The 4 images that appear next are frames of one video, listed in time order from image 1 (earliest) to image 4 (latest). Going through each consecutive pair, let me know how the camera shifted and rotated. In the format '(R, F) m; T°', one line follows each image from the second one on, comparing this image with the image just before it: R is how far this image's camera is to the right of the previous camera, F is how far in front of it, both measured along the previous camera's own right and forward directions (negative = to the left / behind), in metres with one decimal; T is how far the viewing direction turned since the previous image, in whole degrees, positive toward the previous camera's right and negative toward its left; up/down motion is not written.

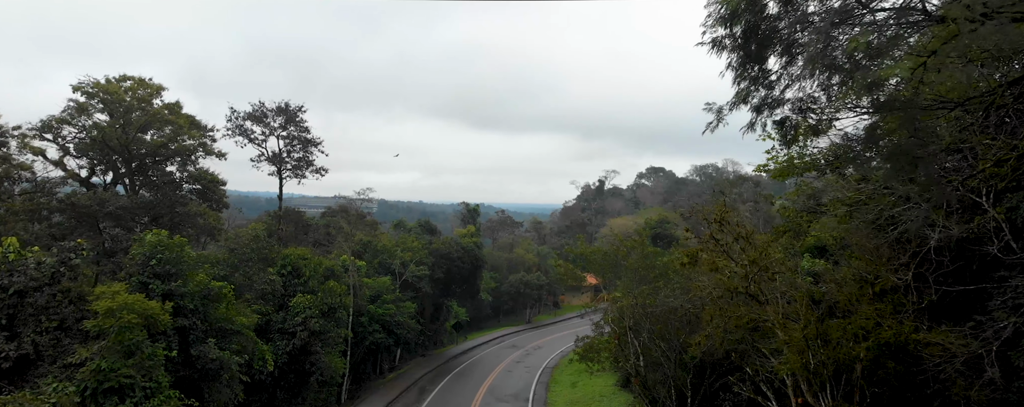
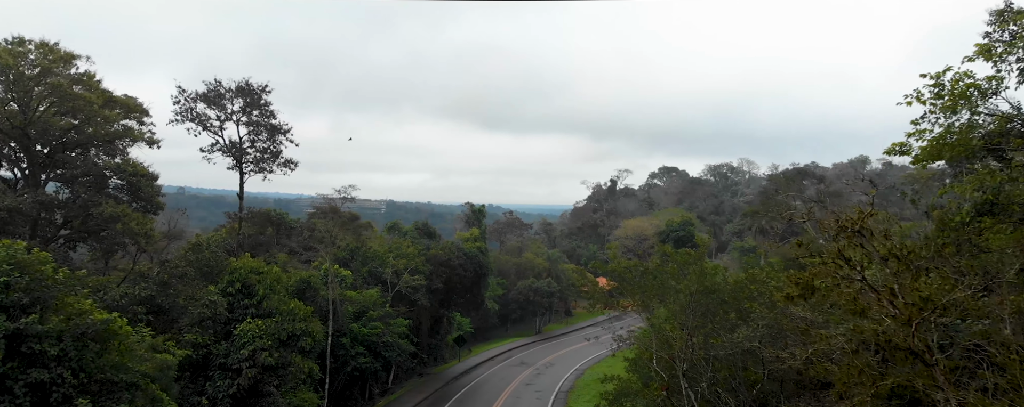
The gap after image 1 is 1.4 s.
(0.0, +4.3) m; -1°
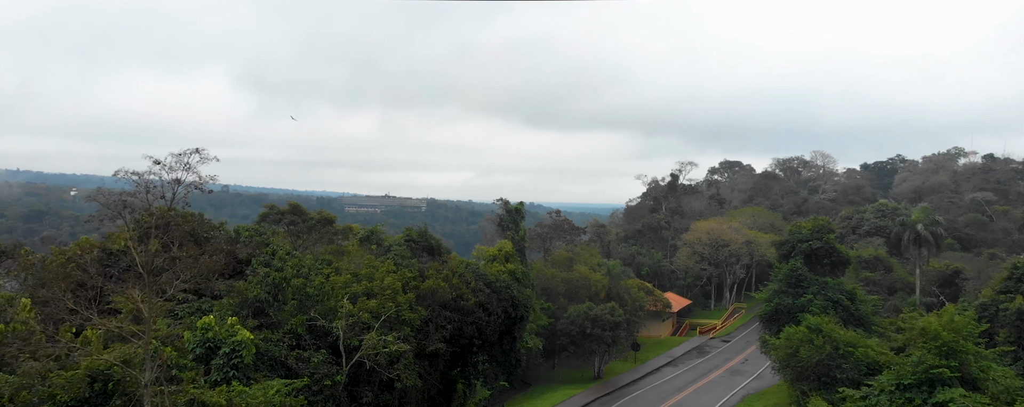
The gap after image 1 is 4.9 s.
(-0.5, +13.8) m; -4°
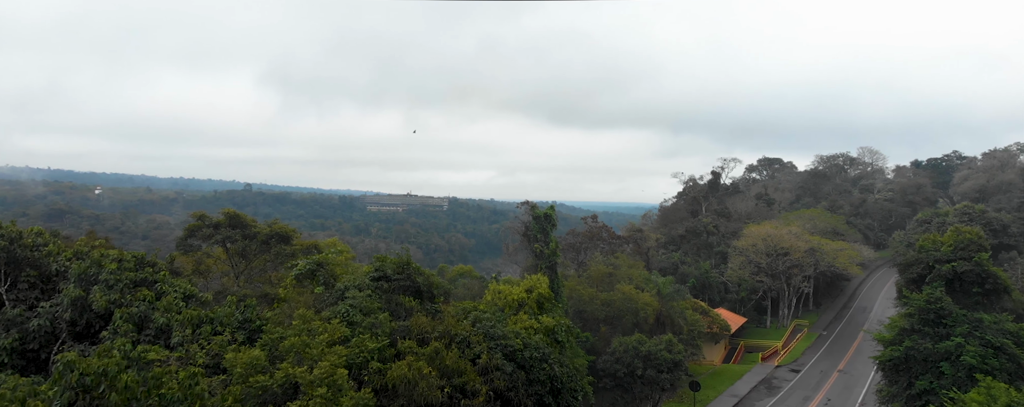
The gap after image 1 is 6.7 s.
(-0.3, +8.0) m; -2°
